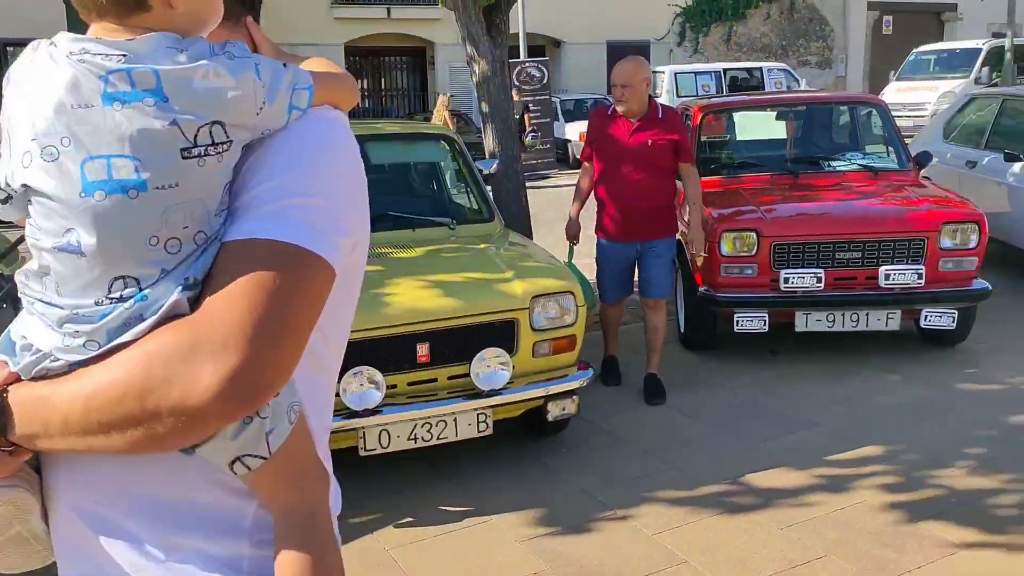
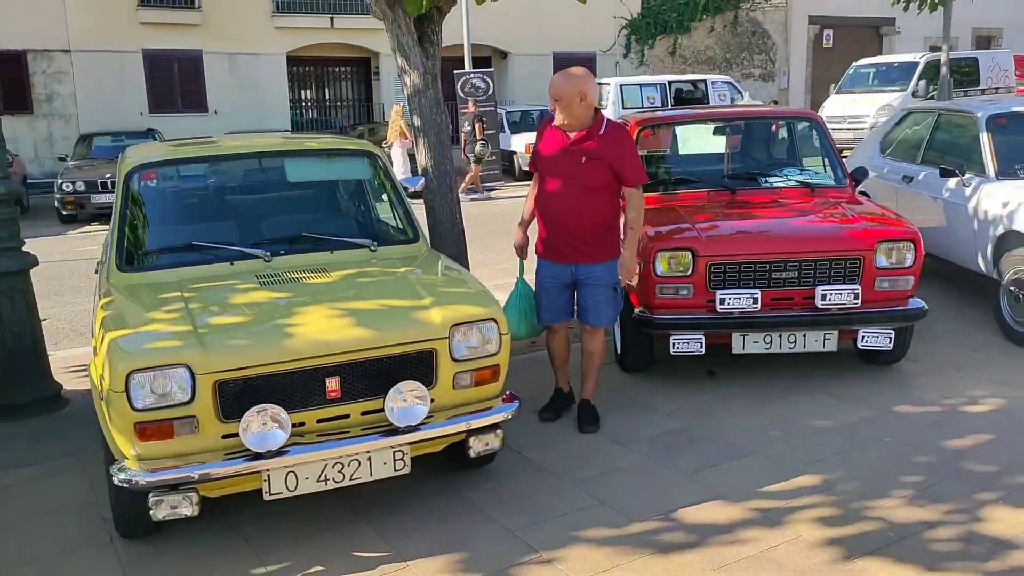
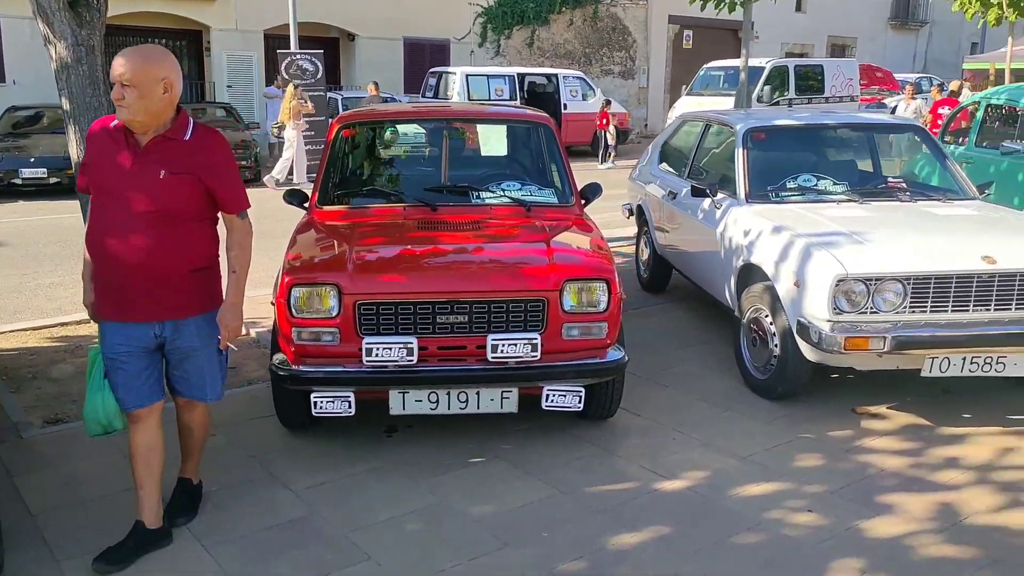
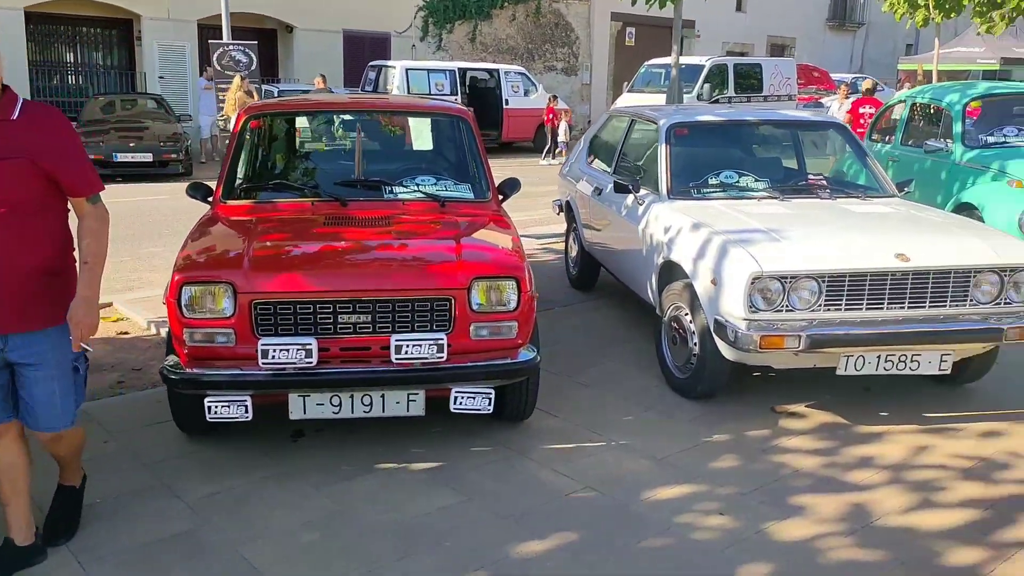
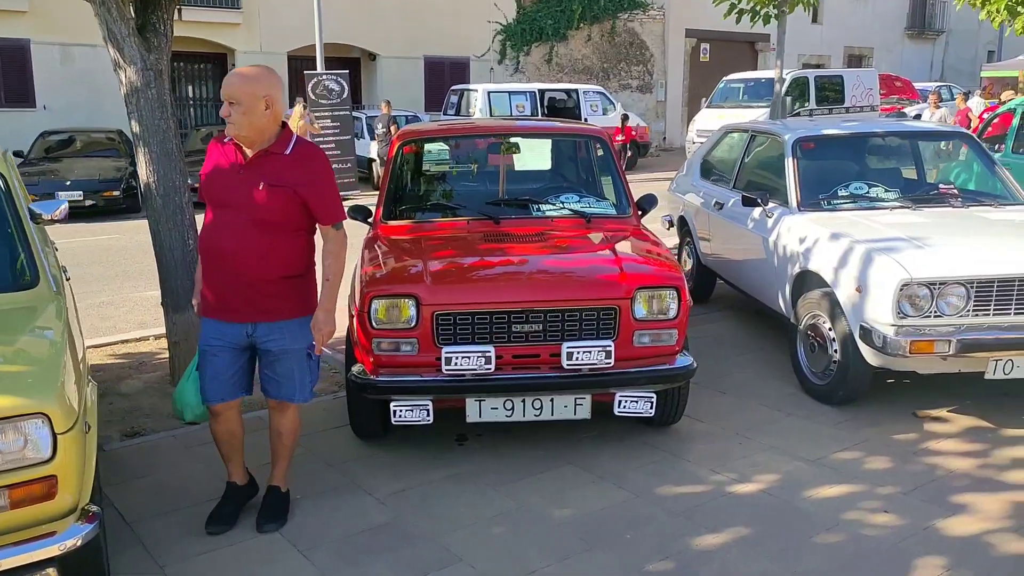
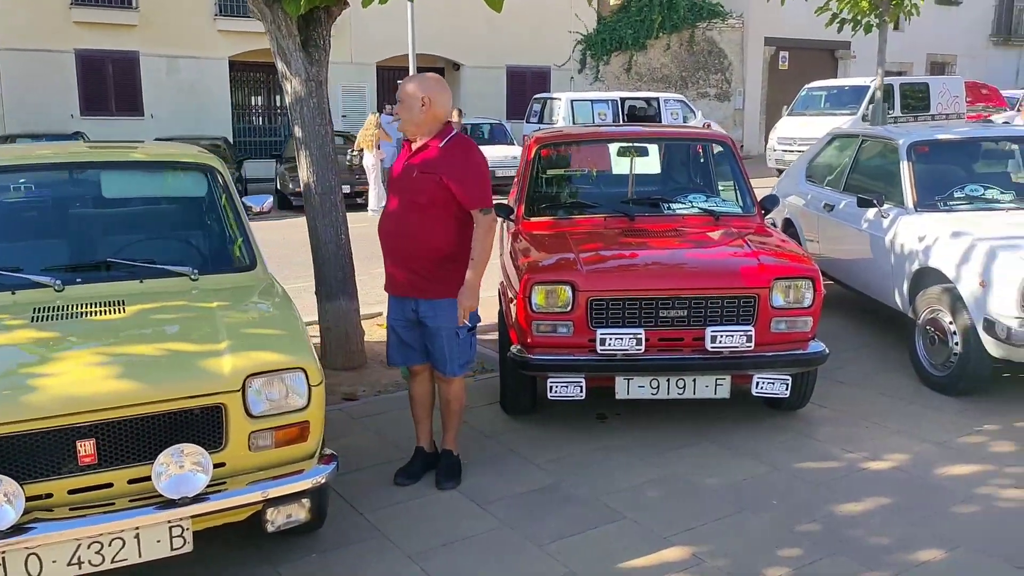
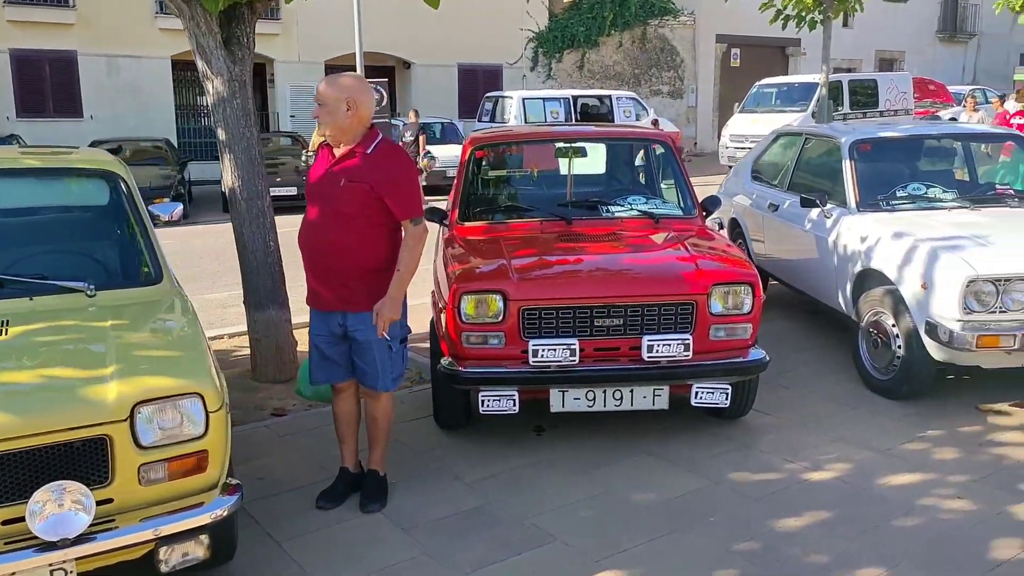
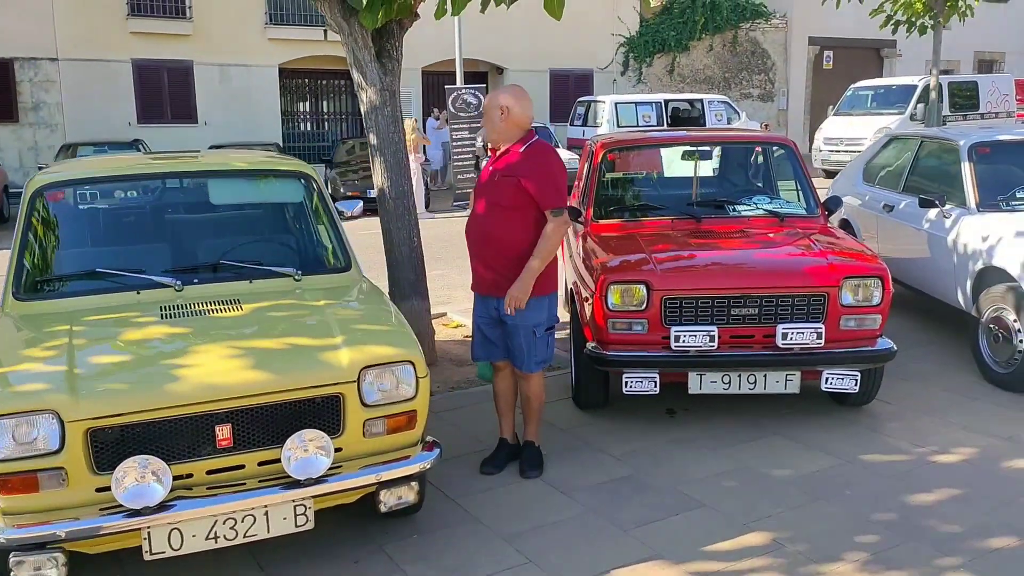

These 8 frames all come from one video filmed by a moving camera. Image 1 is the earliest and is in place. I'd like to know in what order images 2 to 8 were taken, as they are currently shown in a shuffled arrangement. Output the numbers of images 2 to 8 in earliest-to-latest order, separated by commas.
2, 8, 6, 7, 5, 3, 4
